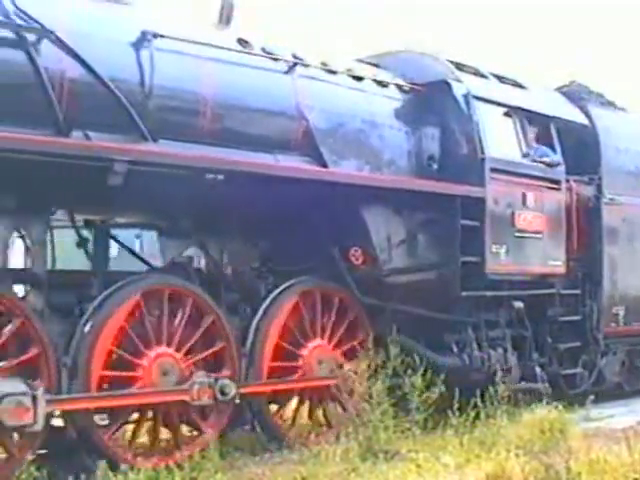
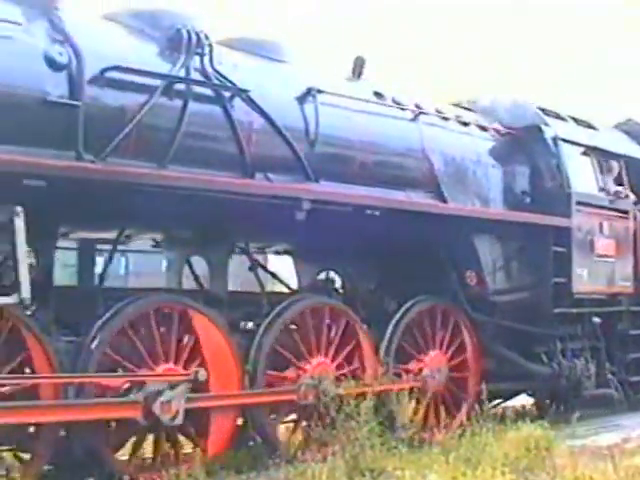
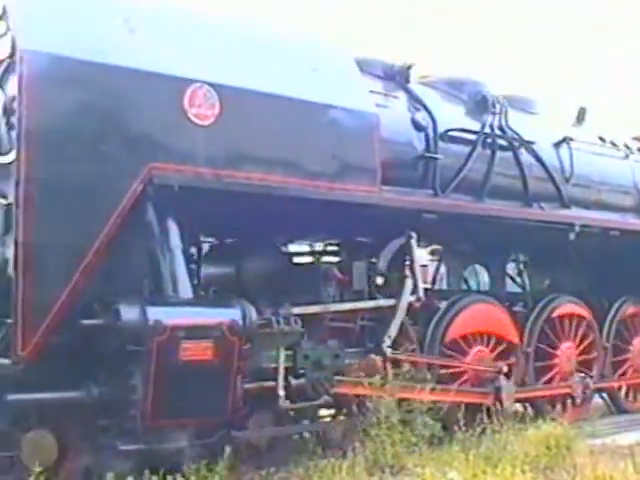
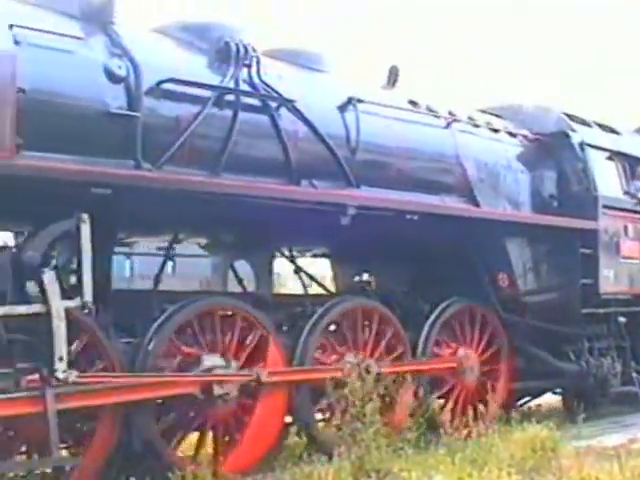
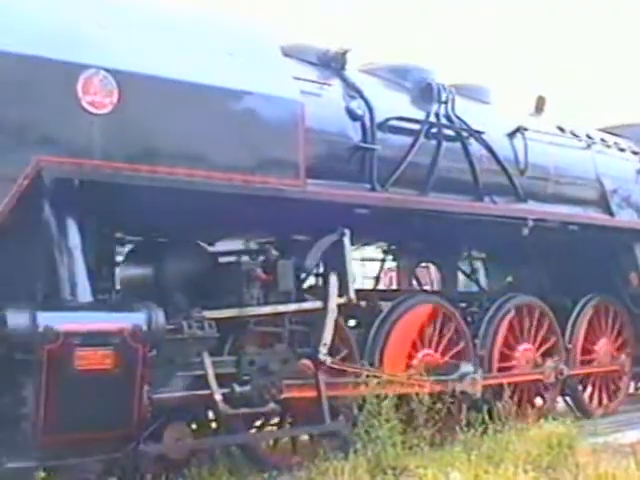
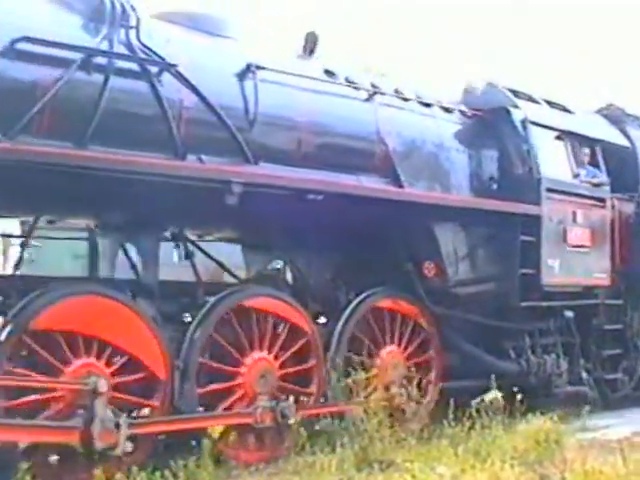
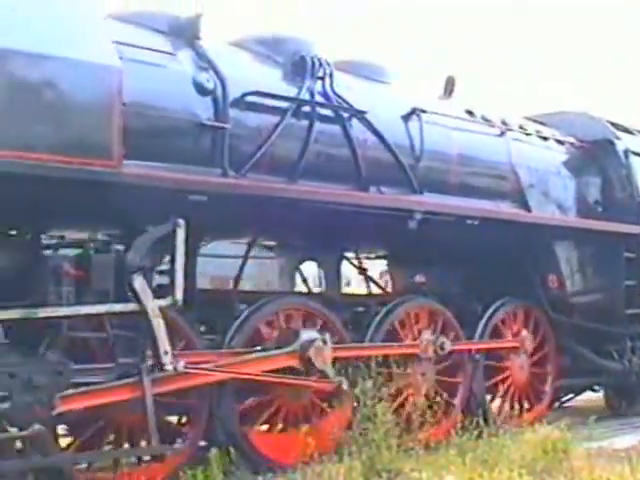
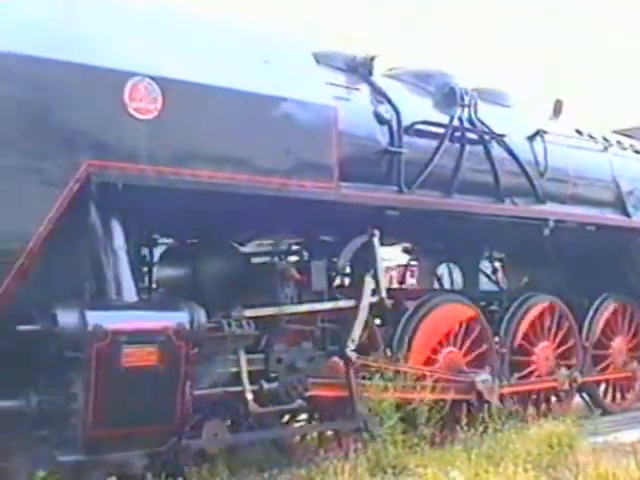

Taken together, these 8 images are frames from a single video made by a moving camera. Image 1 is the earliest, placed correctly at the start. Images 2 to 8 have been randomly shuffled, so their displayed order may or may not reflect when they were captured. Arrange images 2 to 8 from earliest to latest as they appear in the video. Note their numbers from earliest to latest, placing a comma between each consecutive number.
6, 2, 4, 7, 5, 8, 3
